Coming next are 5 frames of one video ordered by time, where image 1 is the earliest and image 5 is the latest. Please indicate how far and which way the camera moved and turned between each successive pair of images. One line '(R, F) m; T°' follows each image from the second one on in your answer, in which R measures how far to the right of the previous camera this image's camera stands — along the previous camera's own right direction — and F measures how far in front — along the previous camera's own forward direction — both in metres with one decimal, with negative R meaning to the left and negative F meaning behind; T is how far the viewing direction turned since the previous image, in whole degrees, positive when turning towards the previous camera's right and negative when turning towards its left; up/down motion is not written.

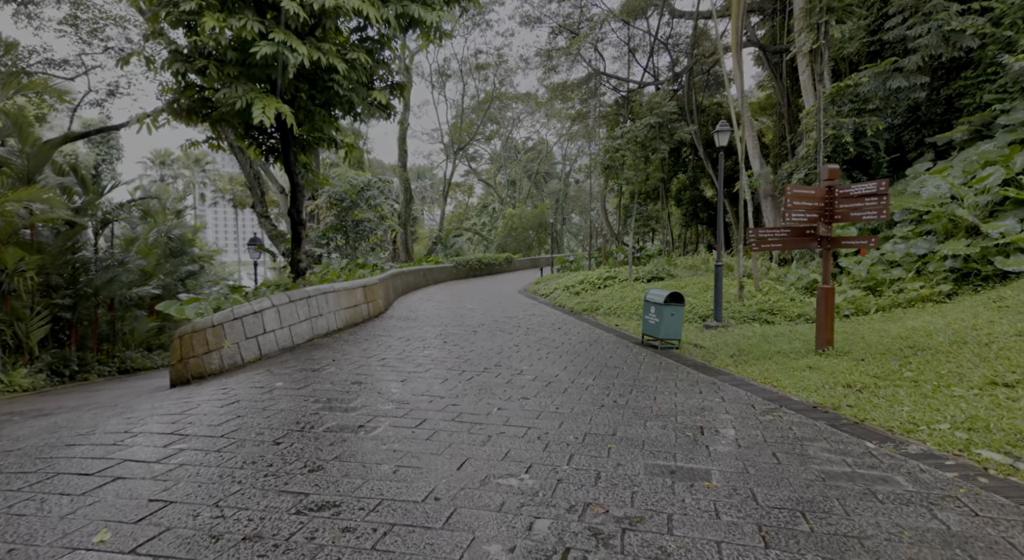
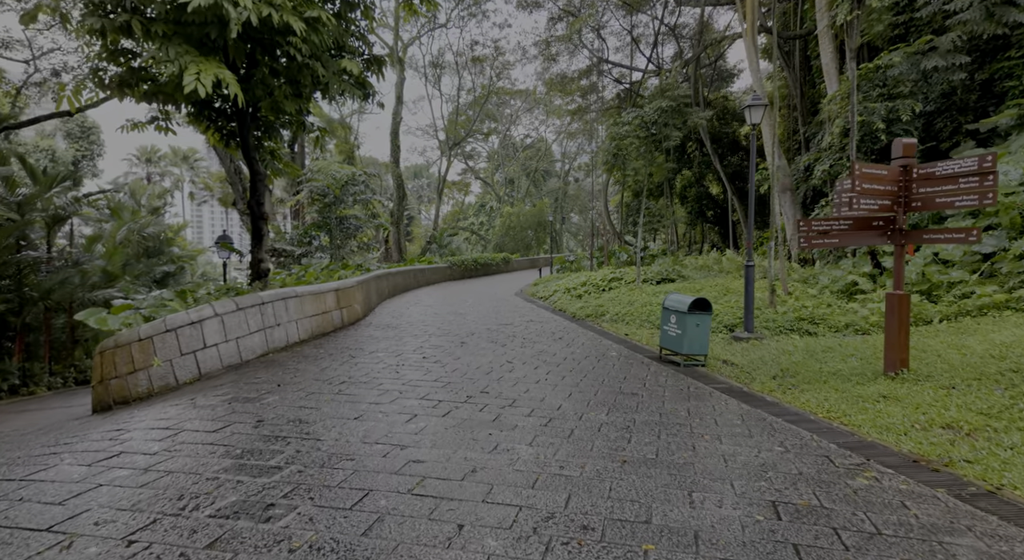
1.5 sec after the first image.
(+0.1, +1.2) m; 0°
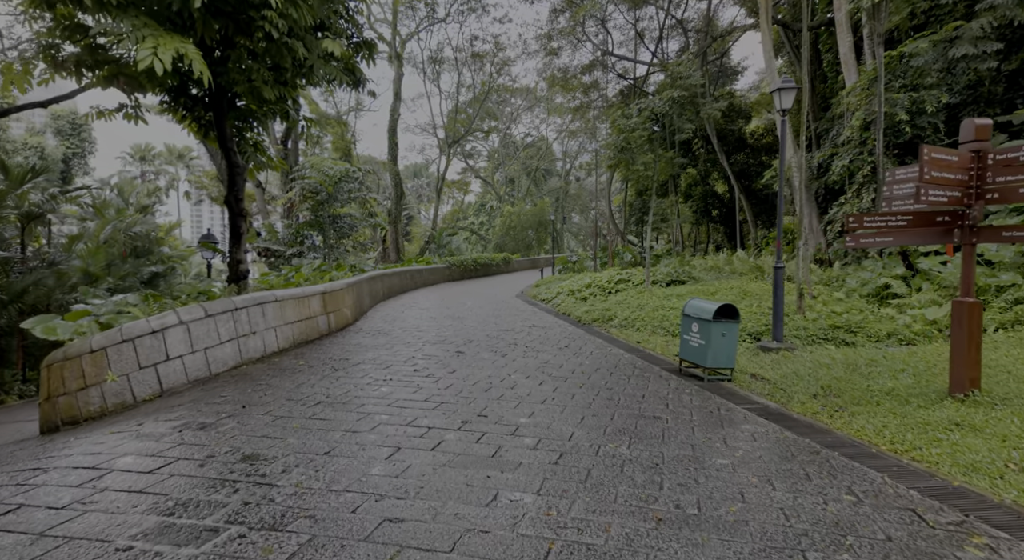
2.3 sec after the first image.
(0.0, +0.7) m; 0°
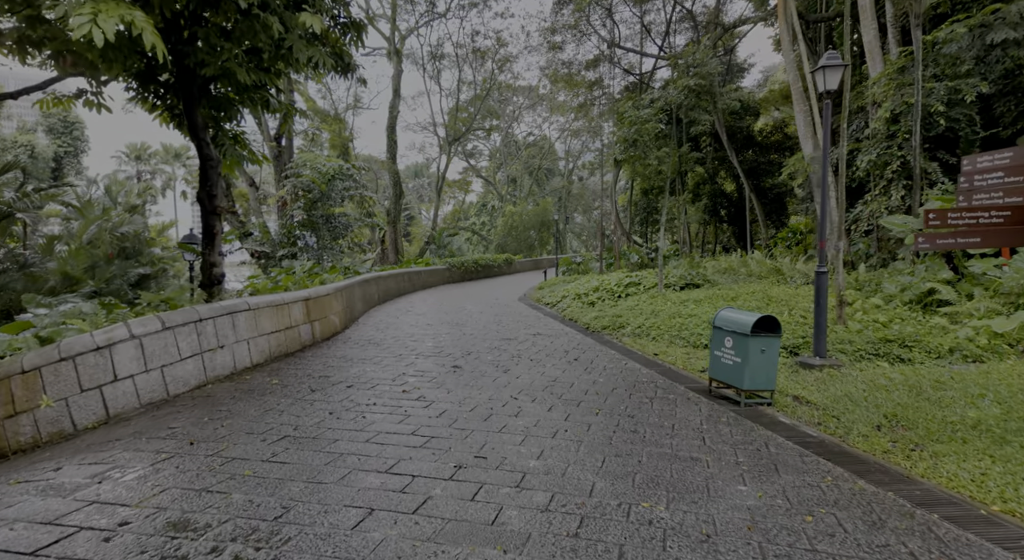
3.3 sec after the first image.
(0.0, +0.8) m; 0°
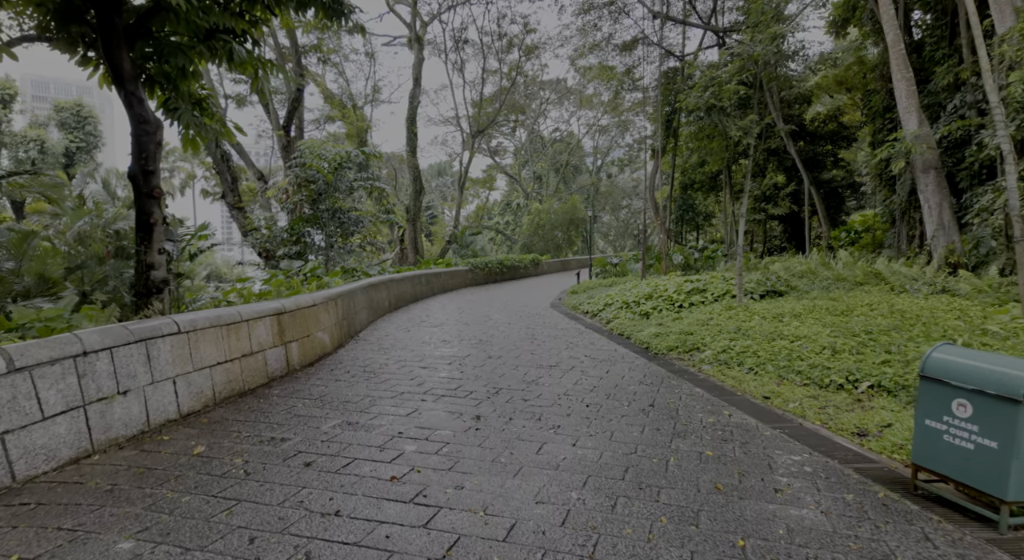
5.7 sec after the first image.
(-0.2, +2.0) m; -2°
